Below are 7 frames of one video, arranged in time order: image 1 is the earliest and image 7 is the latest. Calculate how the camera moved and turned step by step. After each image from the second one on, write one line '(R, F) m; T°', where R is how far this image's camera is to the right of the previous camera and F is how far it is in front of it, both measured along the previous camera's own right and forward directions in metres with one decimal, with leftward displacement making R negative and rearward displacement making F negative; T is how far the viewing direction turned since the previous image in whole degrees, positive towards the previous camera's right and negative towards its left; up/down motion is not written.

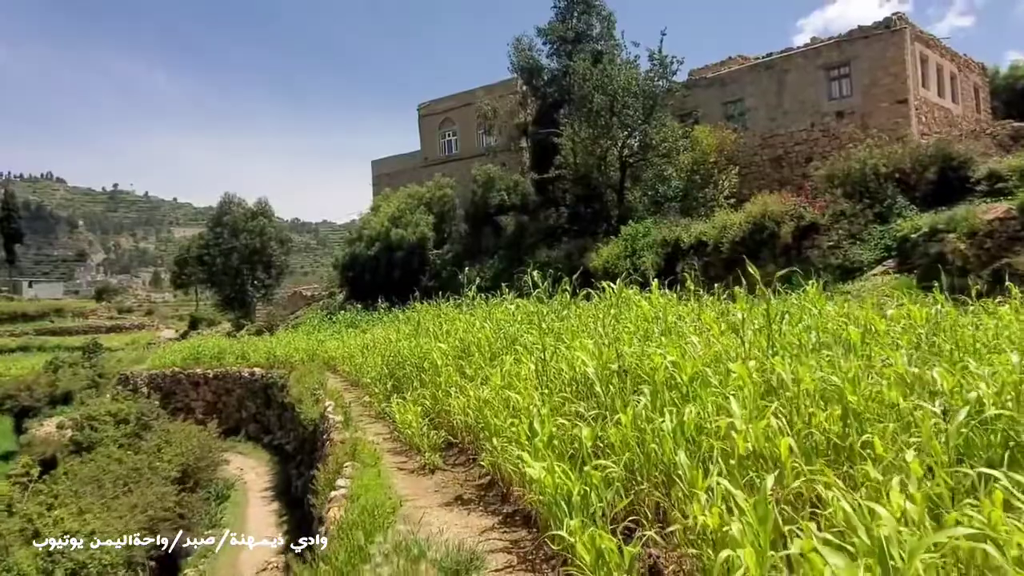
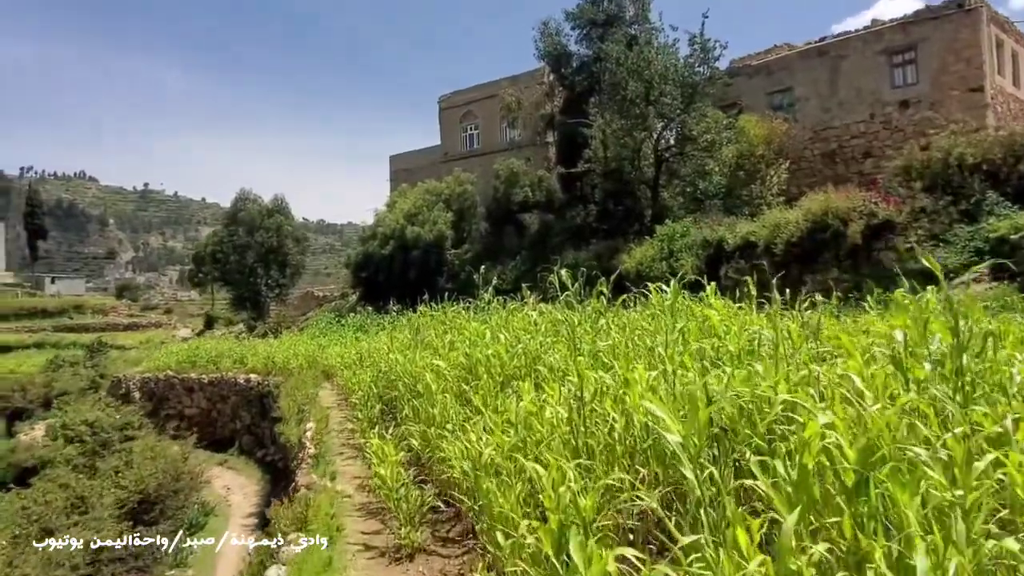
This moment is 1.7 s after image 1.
(0.0, +1.4) m; -2°
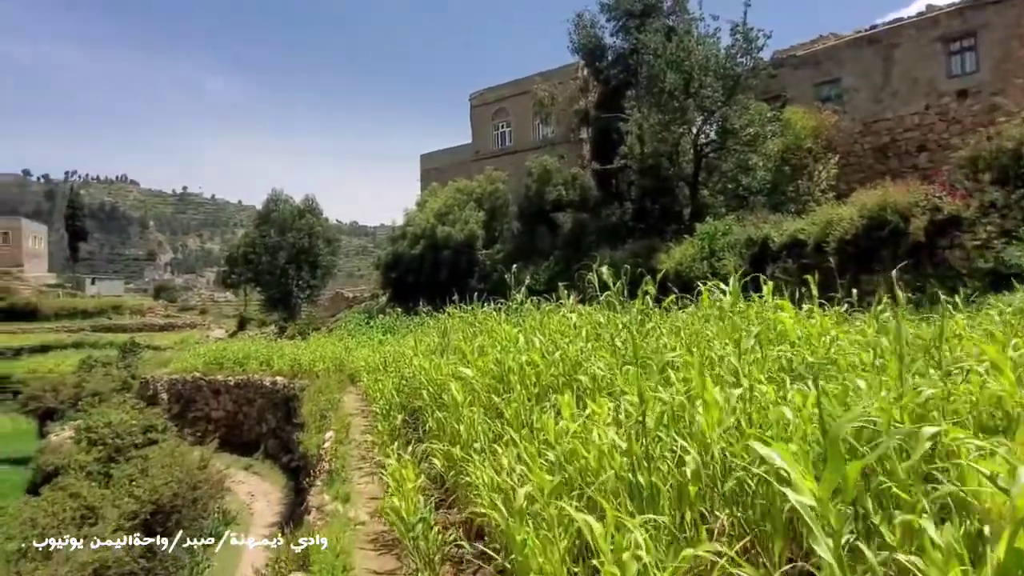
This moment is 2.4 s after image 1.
(0.0, +0.5) m; -2°
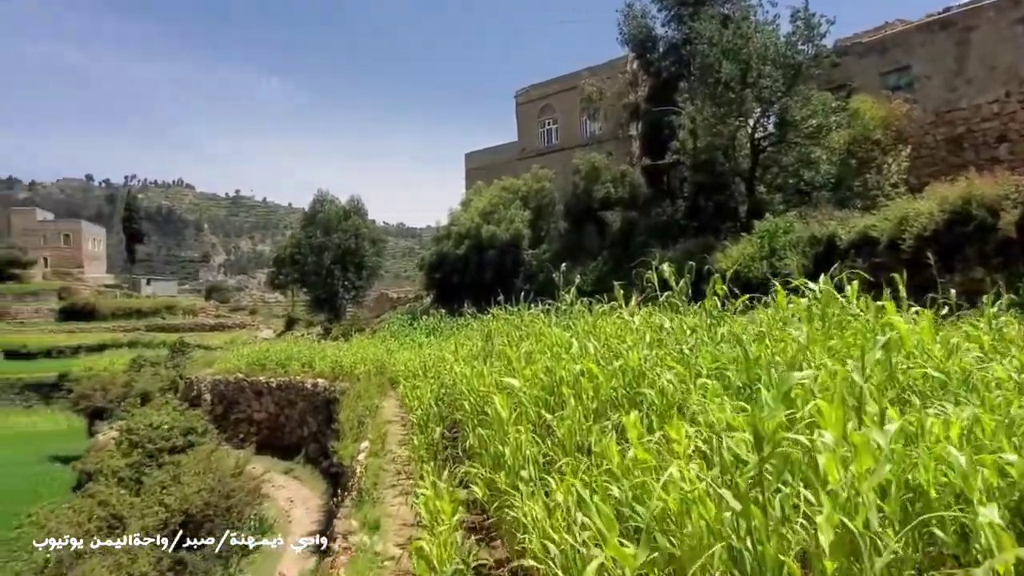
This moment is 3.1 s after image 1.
(0.0, +0.5) m; -4°
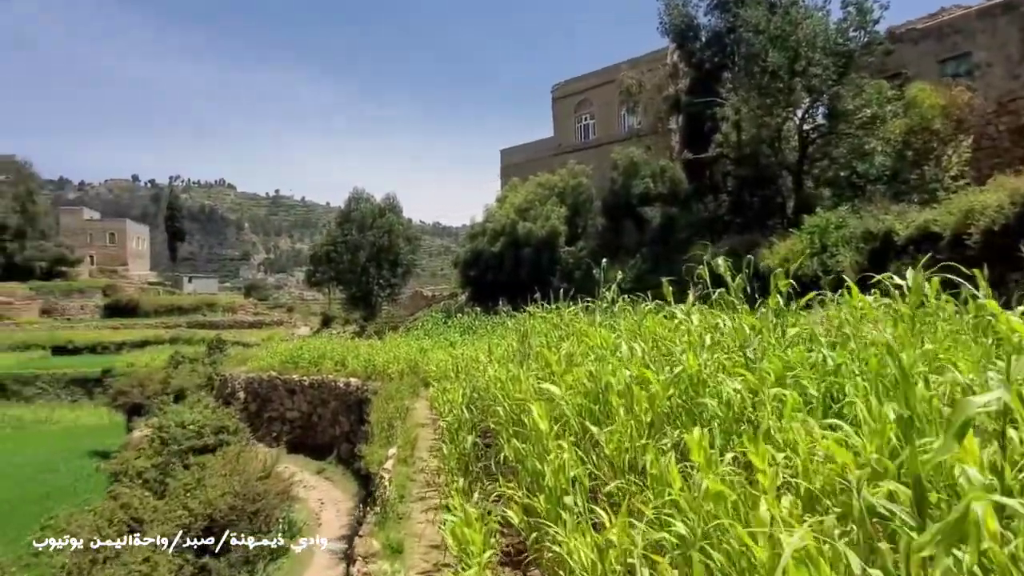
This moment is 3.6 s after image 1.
(0.0, +0.4) m; -3°
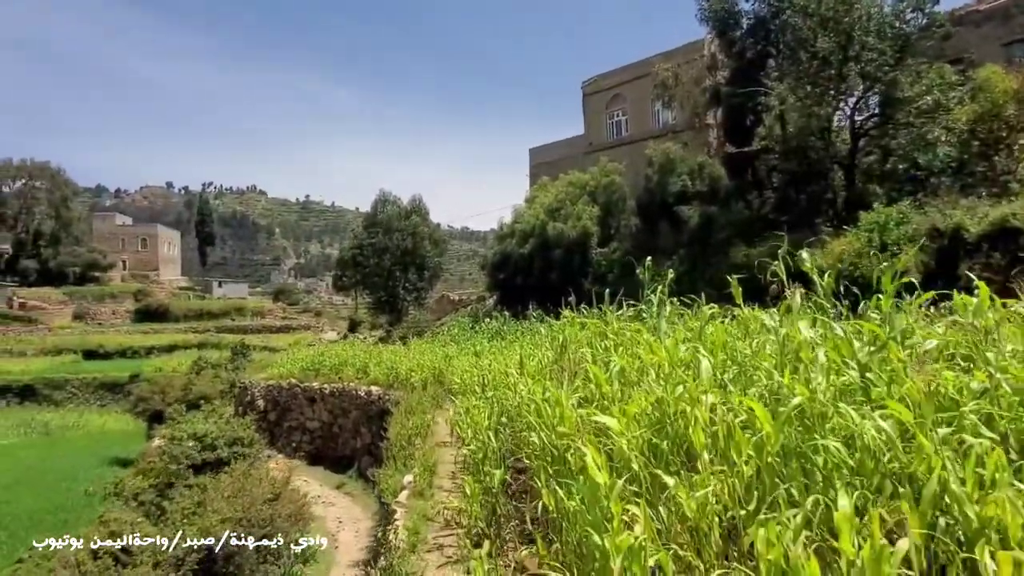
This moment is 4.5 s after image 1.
(0.0, +0.8) m; -2°
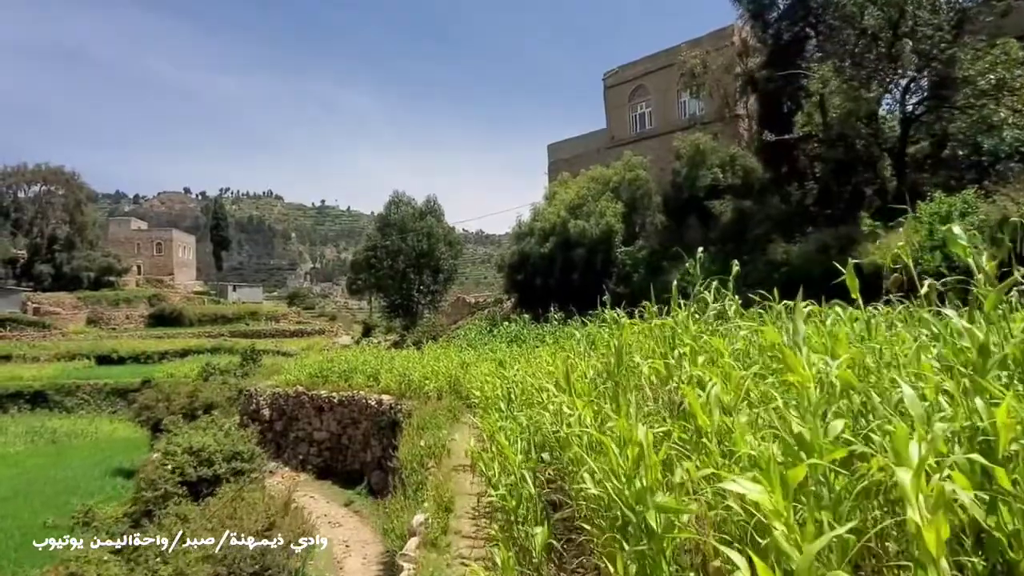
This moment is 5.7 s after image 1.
(-0.1, +0.9) m; -1°
